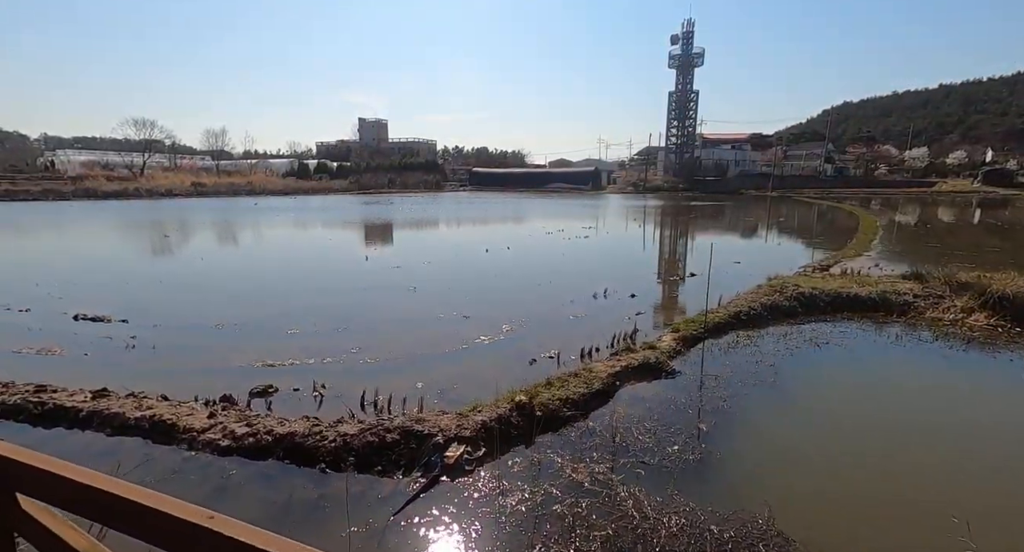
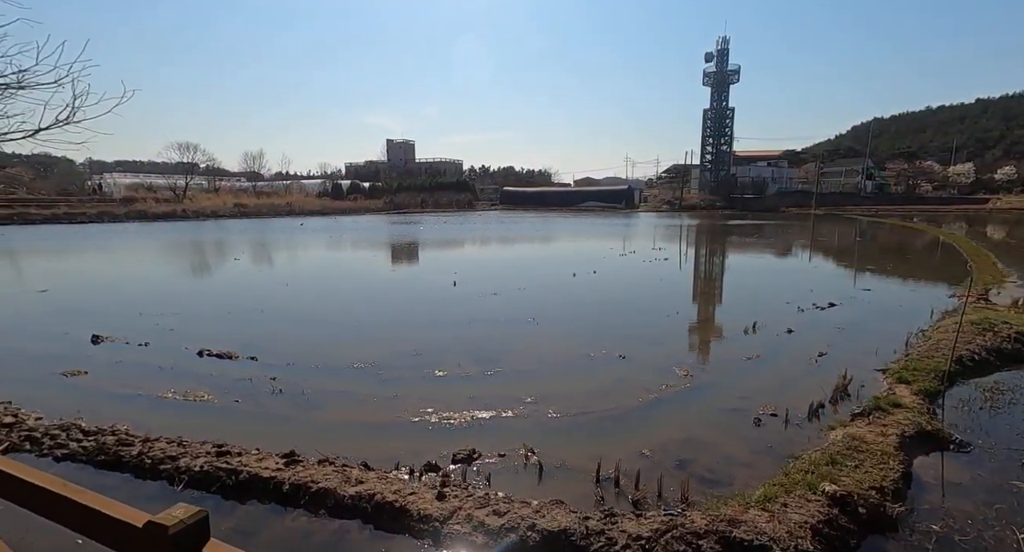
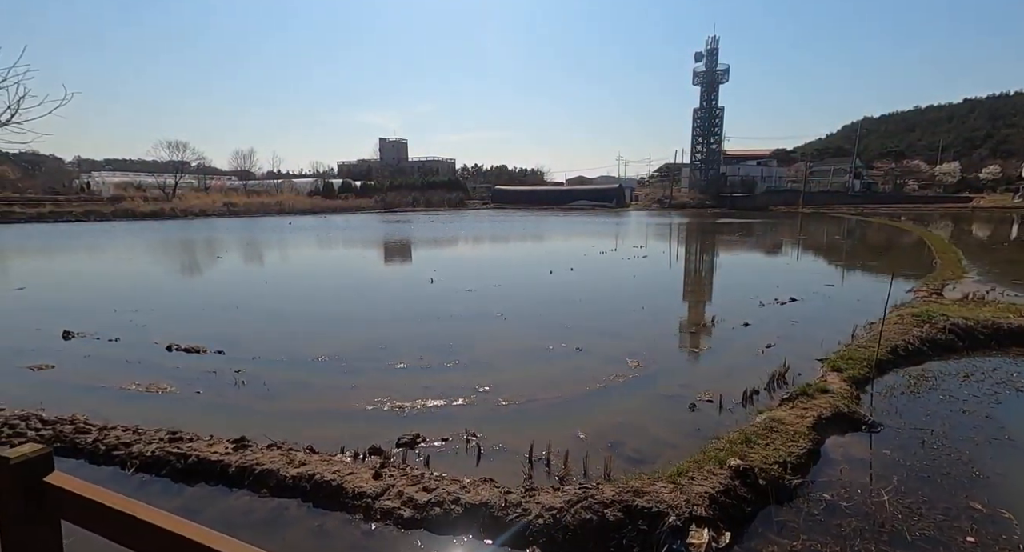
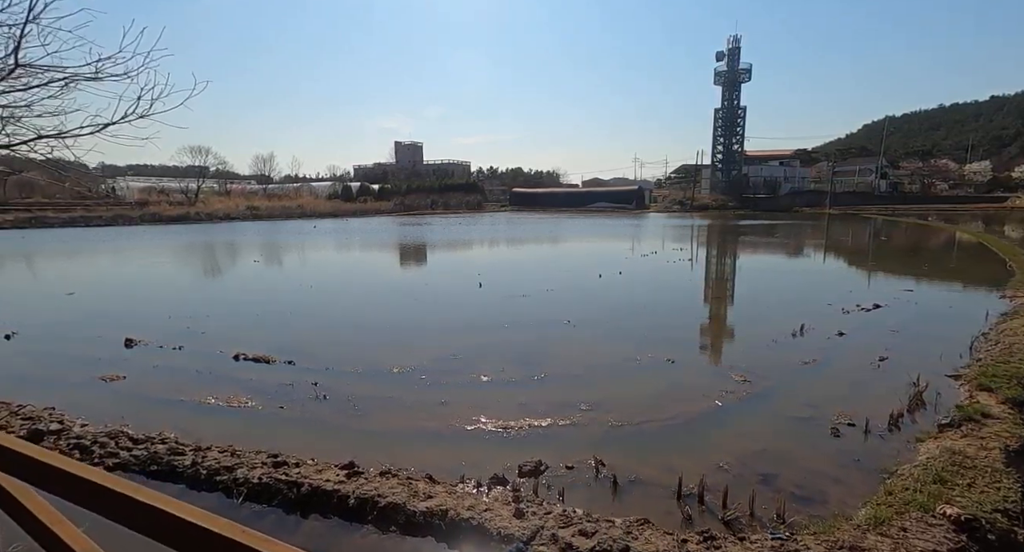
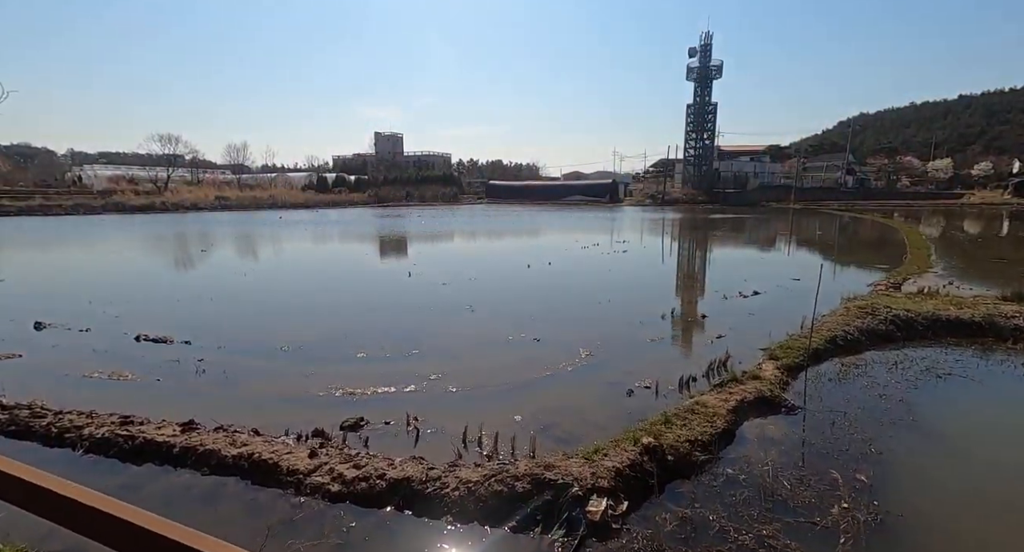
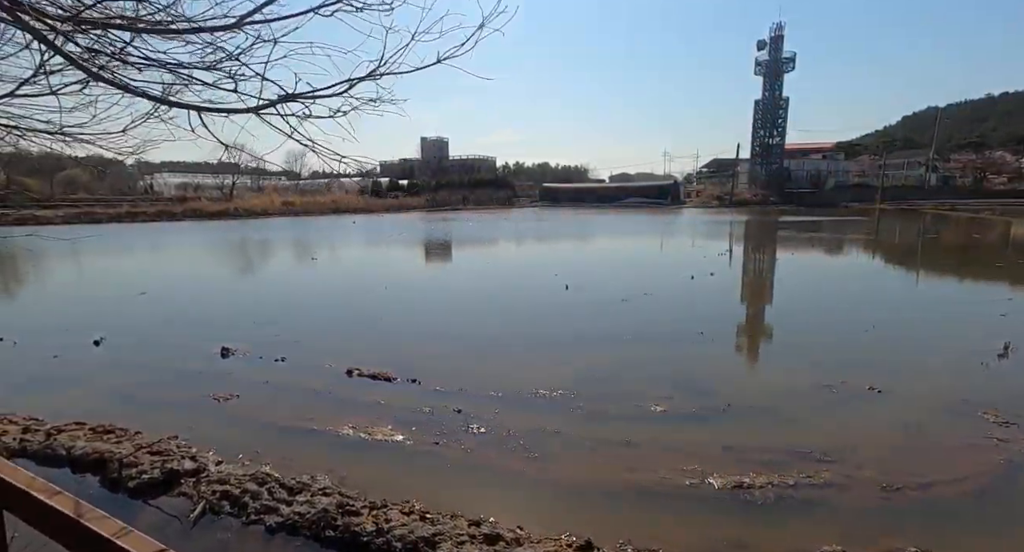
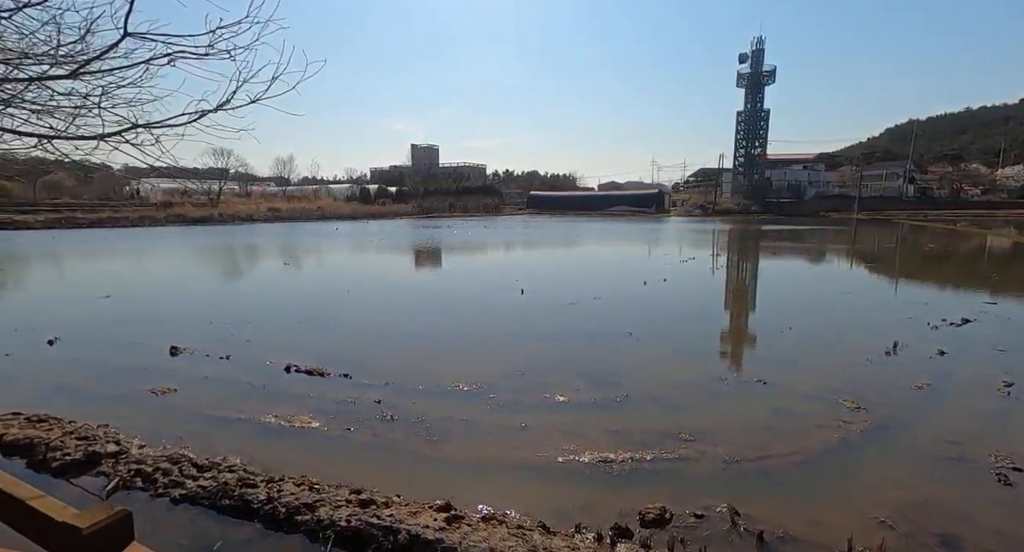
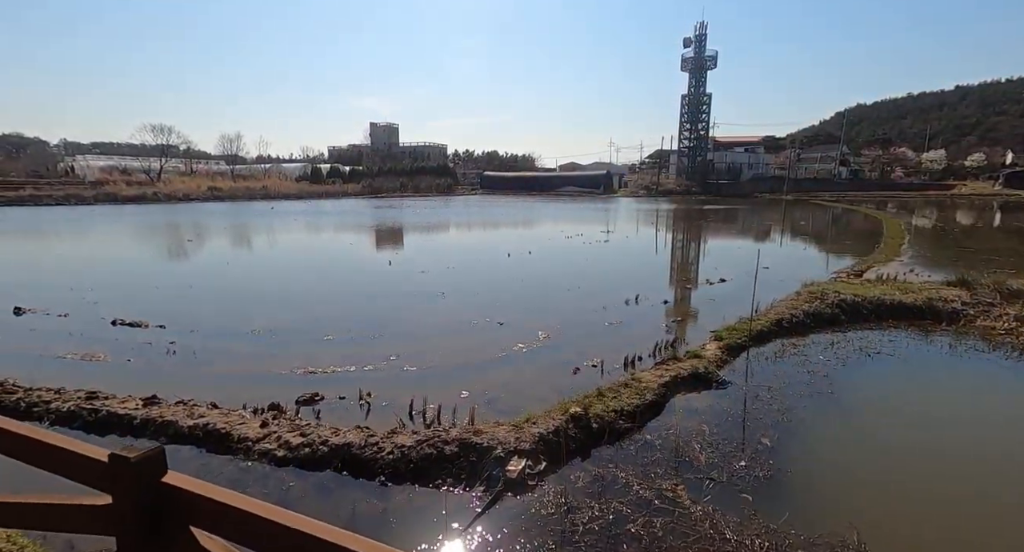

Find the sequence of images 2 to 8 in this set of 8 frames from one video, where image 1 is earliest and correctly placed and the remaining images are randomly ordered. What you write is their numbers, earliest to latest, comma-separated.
8, 5, 3, 2, 4, 7, 6
